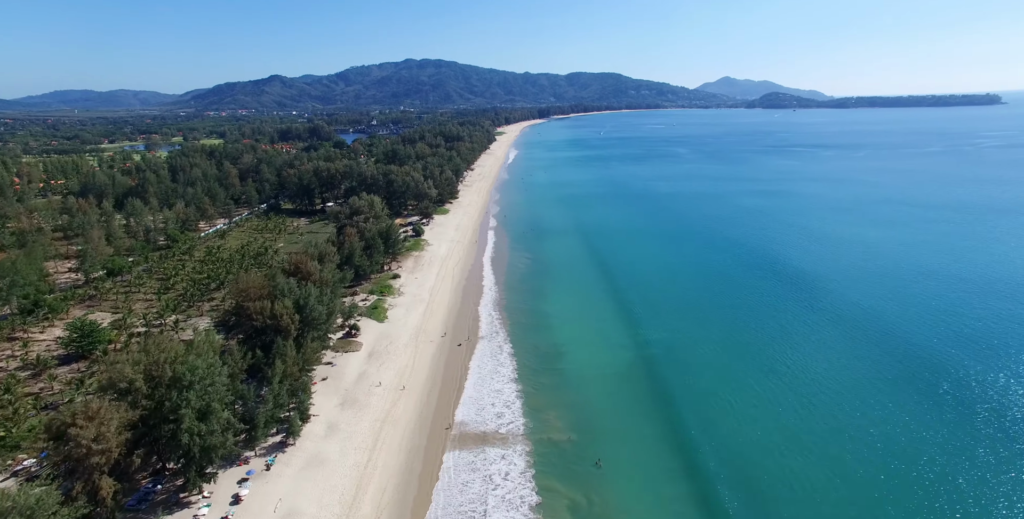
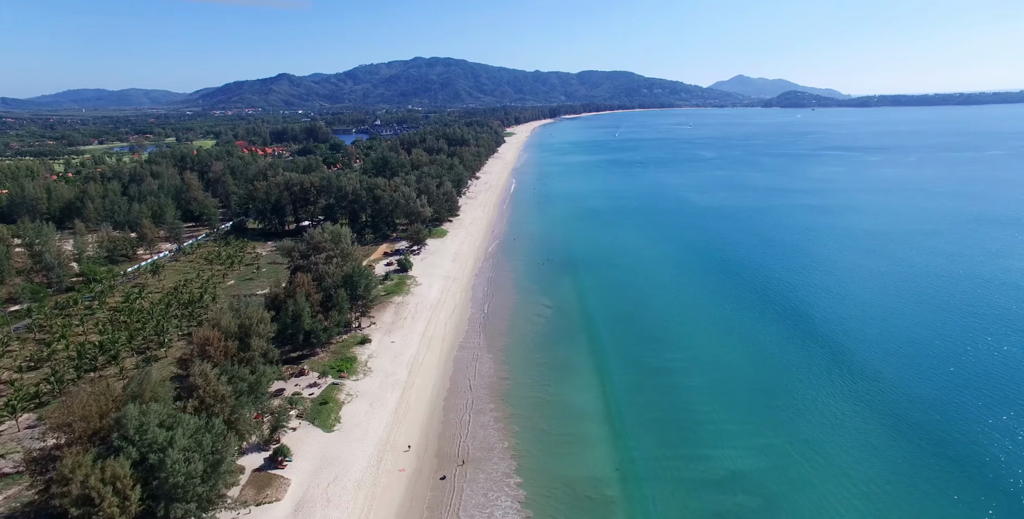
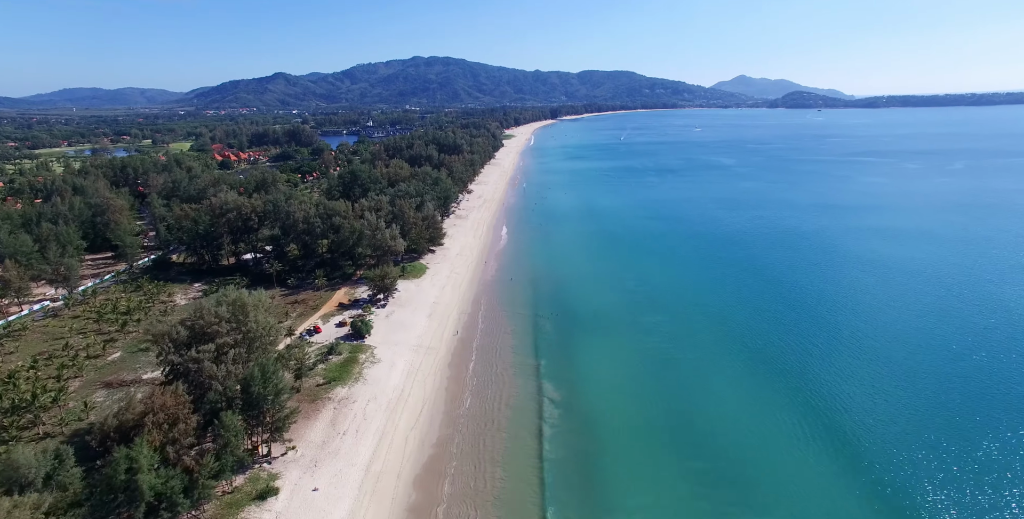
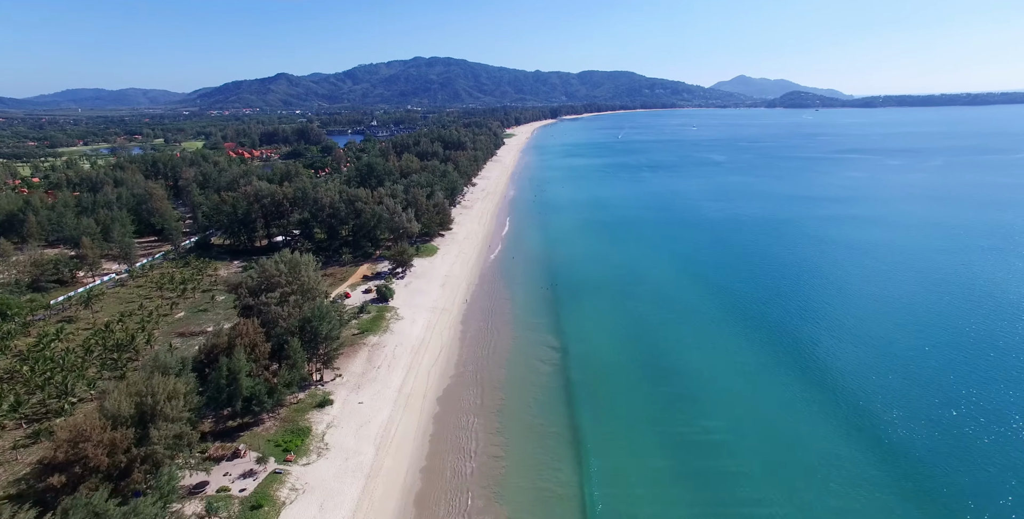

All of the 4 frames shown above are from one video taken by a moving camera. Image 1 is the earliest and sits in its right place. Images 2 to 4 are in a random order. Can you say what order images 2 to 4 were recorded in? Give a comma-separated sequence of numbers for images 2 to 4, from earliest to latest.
2, 4, 3
